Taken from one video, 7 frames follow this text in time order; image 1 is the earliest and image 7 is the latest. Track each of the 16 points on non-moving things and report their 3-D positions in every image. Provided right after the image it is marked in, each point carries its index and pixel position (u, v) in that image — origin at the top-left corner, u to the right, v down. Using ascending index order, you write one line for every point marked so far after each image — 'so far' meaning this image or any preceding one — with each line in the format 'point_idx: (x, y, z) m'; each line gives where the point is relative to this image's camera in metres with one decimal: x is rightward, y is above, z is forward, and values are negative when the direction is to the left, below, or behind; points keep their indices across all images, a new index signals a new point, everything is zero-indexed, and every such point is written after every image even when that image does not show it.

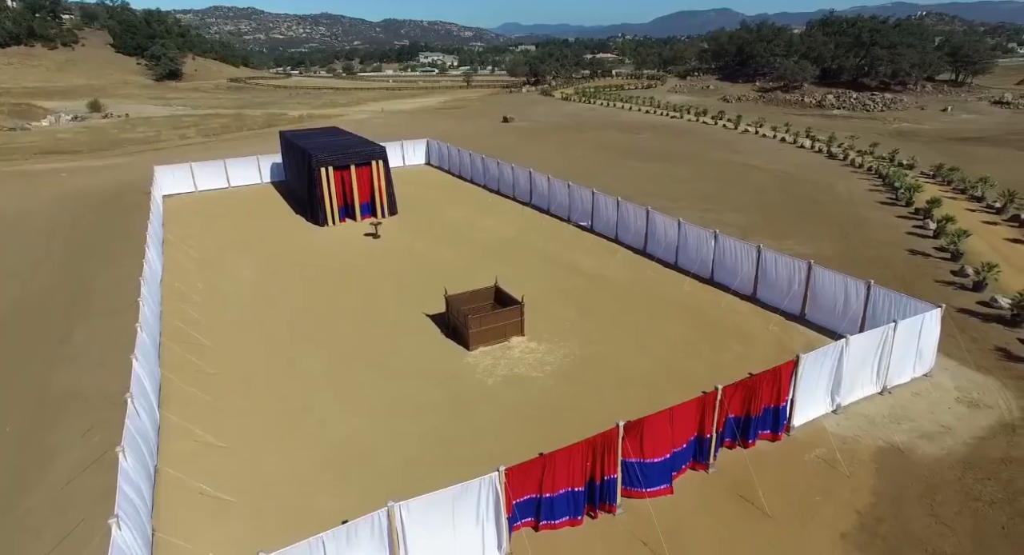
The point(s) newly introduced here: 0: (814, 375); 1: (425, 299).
0: (+5.6, -1.8, +11.1) m
1: (-2.7, -0.7, +18.2) m
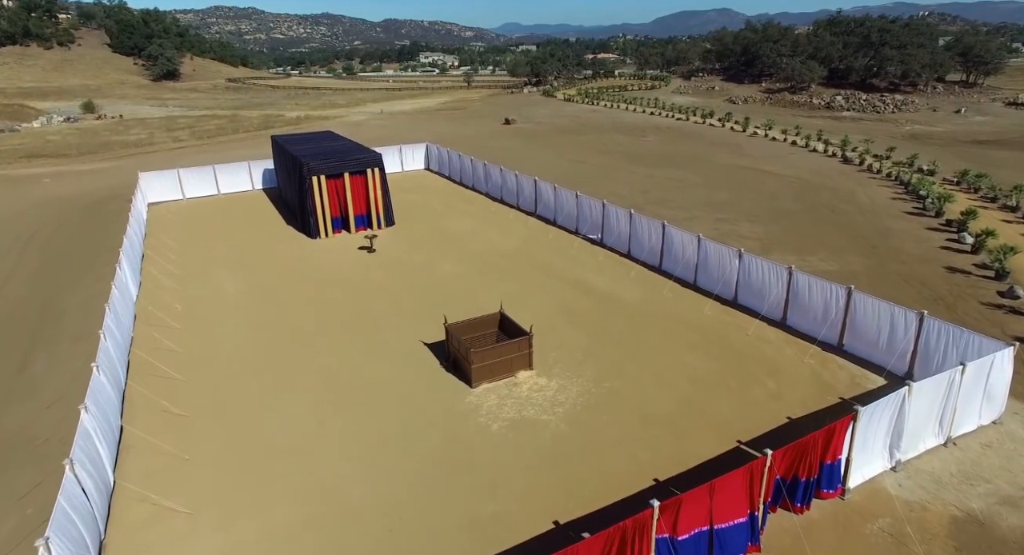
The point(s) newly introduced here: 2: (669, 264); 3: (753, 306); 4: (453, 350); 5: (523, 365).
0: (+5.7, -2.4, +9.5) m
1: (-2.5, -1.3, +16.7) m
2: (+5.0, +0.4, +19.3) m
3: (+6.6, -0.8, +16.4) m
4: (-1.4, -1.7, +13.9) m
5: (+0.2, -2.0, +13.8) m
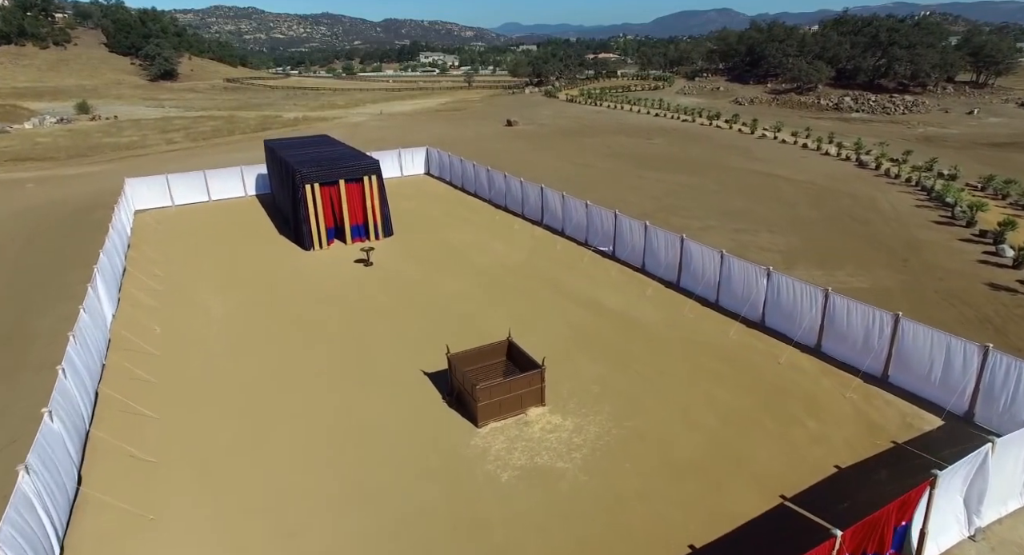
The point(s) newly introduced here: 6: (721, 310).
0: (+5.9, -2.9, +8.2) m
1: (-2.3, -1.8, +15.3) m
2: (+5.2, -0.1, +17.9) m
3: (+6.8, -1.3, +15.0) m
4: (-1.2, -2.2, +12.5) m
5: (+0.5, -2.6, +12.4) m
6: (+5.8, -0.9, +16.6) m
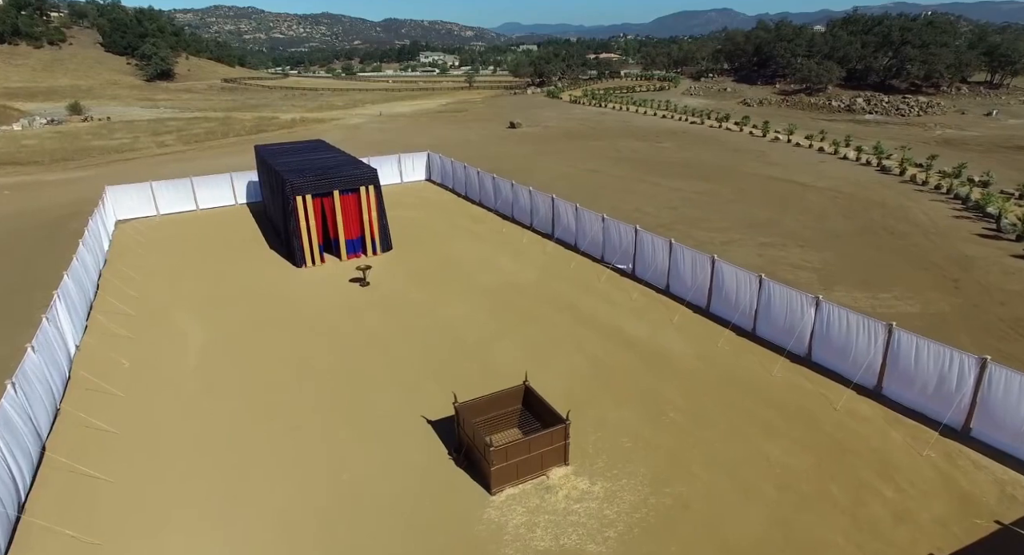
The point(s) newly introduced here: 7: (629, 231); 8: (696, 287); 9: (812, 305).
0: (+6.3, -3.6, +6.3) m
1: (-2.0, -2.5, +13.5) m
2: (+5.5, -0.8, +16.1) m
3: (+7.1, -2.0, +13.2) m
4: (-0.8, -2.9, +10.7) m
5: (+0.8, -3.2, +10.5) m
6: (+6.1, -1.6, +14.8) m
7: (+3.7, +1.5, +18.8) m
8: (+5.1, -0.3, +16.7) m
9: (+6.7, -0.6, +13.4) m
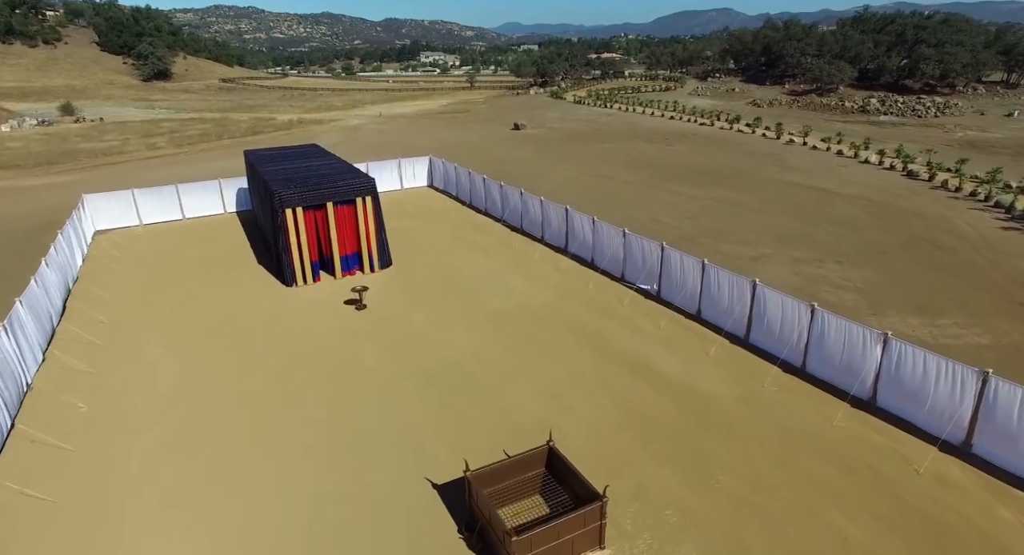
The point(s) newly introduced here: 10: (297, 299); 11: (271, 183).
0: (+6.6, -4.3, +4.4) m
1: (-1.6, -3.1, +11.6) m
2: (+5.9, -1.4, +14.1) m
3: (+7.5, -2.6, +11.3) m
4: (-0.5, -3.5, +8.8) m
5: (+1.1, -3.9, +8.6) m
6: (+6.5, -2.2, +12.9) m
7: (+4.0, +0.8, +16.9) m
8: (+5.5, -0.9, +14.8) m
9: (+7.1, -1.3, +11.5) m
10: (-6.5, -0.7, +18.2) m
11: (-7.8, +3.1, +19.4) m
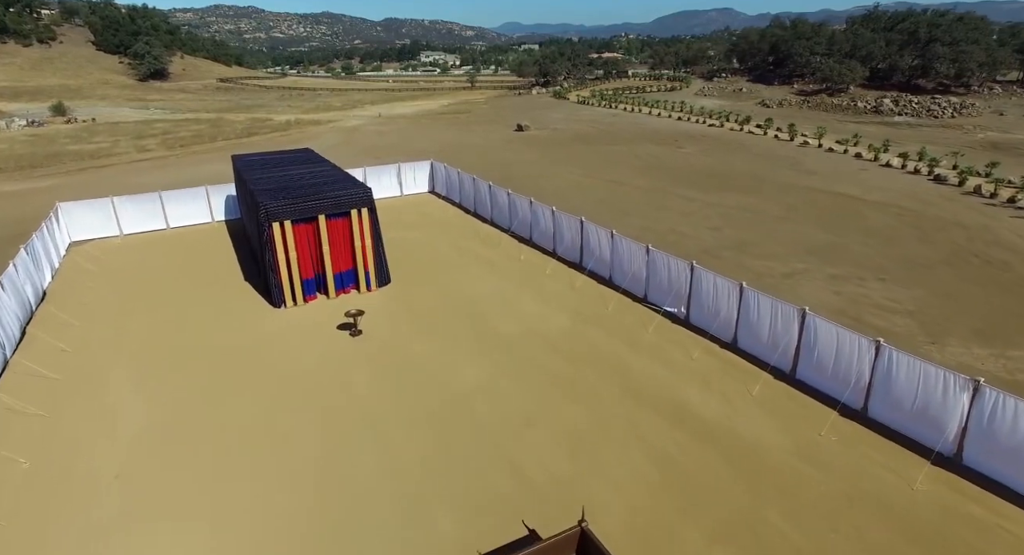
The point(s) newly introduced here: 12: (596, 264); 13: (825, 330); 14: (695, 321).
0: (+6.9, -4.8, +2.6) m
1: (-1.3, -3.7, +9.8) m
2: (+6.2, -2.0, +12.3) m
3: (+7.8, -3.2, +9.5) m
4: (-0.2, -4.1, +7.0) m
5: (+1.4, -4.4, +6.8) m
6: (+6.8, -2.8, +11.1) m
7: (+4.4, +0.3, +15.1) m
8: (+5.8, -1.5, +13.0) m
9: (+7.4, -1.8, +9.7) m
10: (-6.2, -1.2, +16.4) m
11: (-7.5, +2.5, +17.6) m
12: (+2.5, +0.5, +18.4) m
13: (+6.2, -1.0, +11.9) m
14: (+4.6, -1.1, +15.1) m
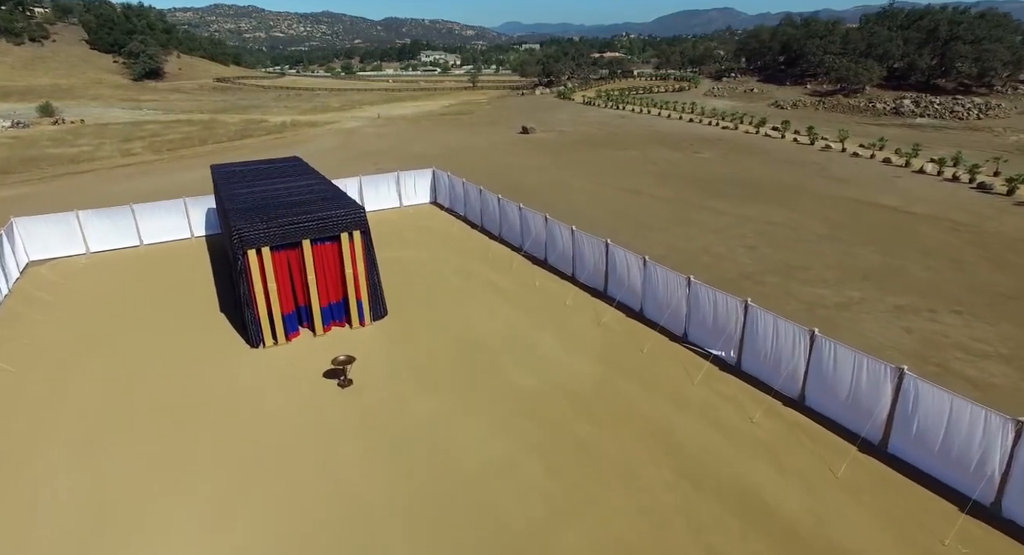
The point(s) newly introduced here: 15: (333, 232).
0: (+7.3, -5.7, +0.1) m
1: (-0.9, -4.5, +7.2) m
2: (+6.6, -2.8, +9.8) m
3: (+8.2, -4.1, +7.0) m
4: (+0.2, -5.0, +4.5) m
5: (+1.9, -5.3, +4.3) m
6: (+7.2, -3.6, +8.5) m
7: (+4.8, -0.6, +12.6) m
8: (+6.2, -2.4, +10.4) m
9: (+7.8, -2.7, +7.2) m
10: (-5.8, -2.1, +13.8) m
11: (-7.1, +1.7, +15.1) m
12: (+3.0, -0.4, +15.8) m
13: (+6.6, -1.9, +9.4) m
14: (+5.0, -2.0, +12.6) m
15: (-4.4, +1.2, +14.9) m
